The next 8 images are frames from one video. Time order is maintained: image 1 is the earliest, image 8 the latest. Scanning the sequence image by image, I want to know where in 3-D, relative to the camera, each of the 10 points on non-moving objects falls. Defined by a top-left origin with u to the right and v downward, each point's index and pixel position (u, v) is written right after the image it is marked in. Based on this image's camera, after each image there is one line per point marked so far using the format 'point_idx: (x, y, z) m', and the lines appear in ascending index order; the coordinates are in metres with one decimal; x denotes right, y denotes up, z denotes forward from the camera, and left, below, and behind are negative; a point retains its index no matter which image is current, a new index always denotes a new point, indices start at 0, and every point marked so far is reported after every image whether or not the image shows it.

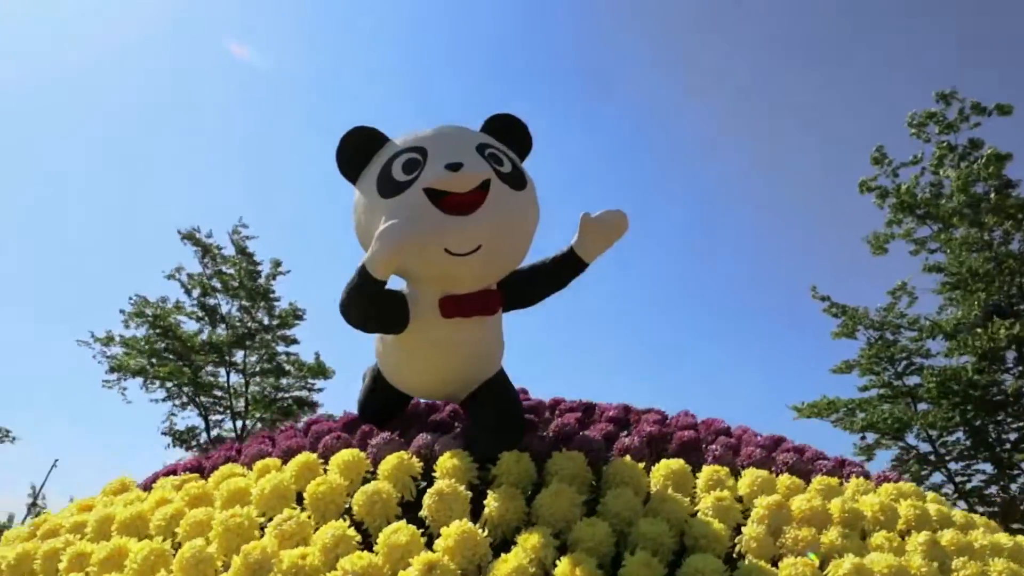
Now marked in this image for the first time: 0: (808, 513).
0: (+1.1, -0.8, +2.5) m
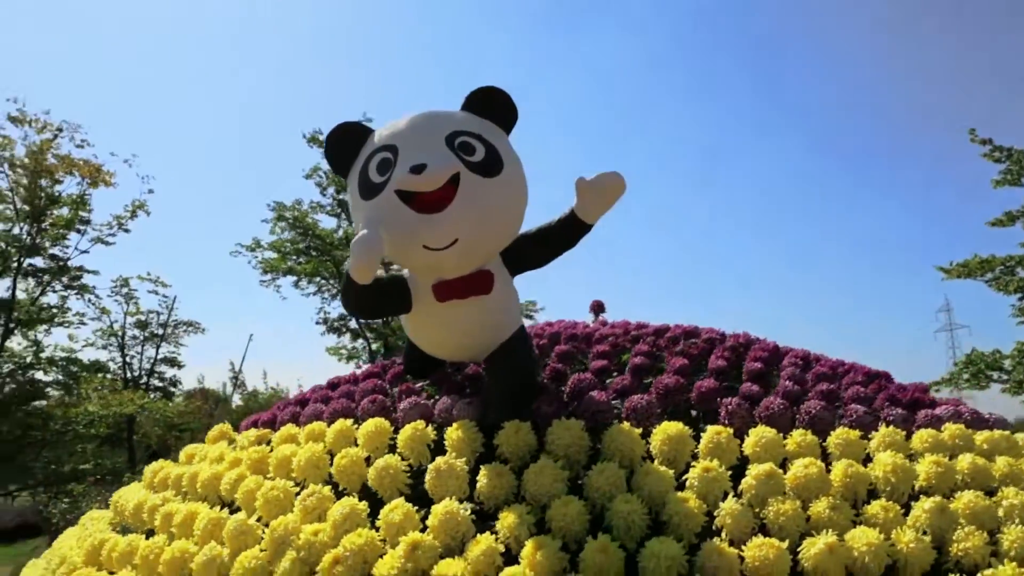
0: (+1.0, -0.7, +2.5) m
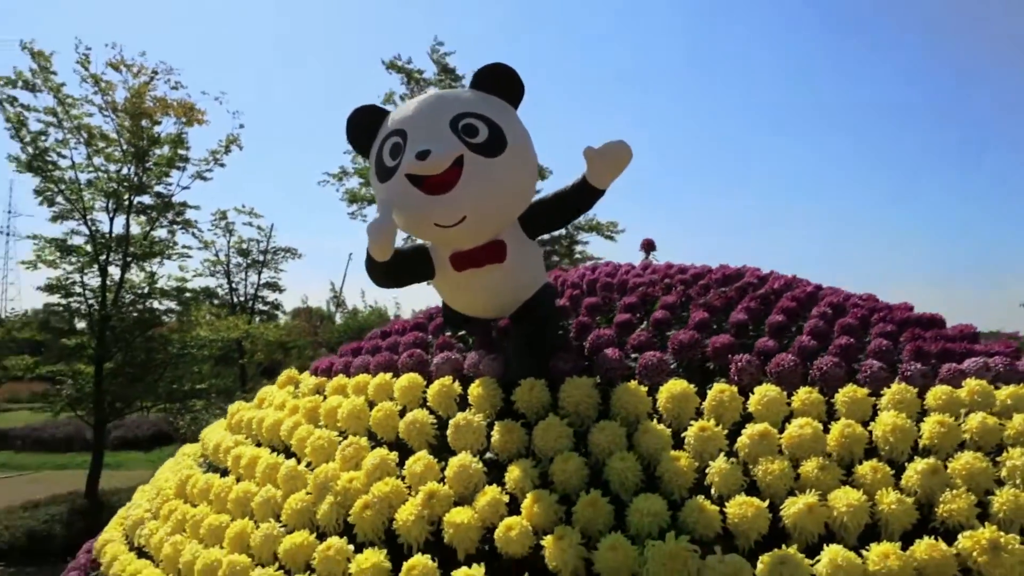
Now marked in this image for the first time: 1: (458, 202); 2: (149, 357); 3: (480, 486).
0: (+1.1, -0.6, +2.6) m
1: (-0.2, +0.3, +2.7) m
2: (-6.4, -1.2, +12.7) m
3: (-0.1, -0.7, +2.6) m
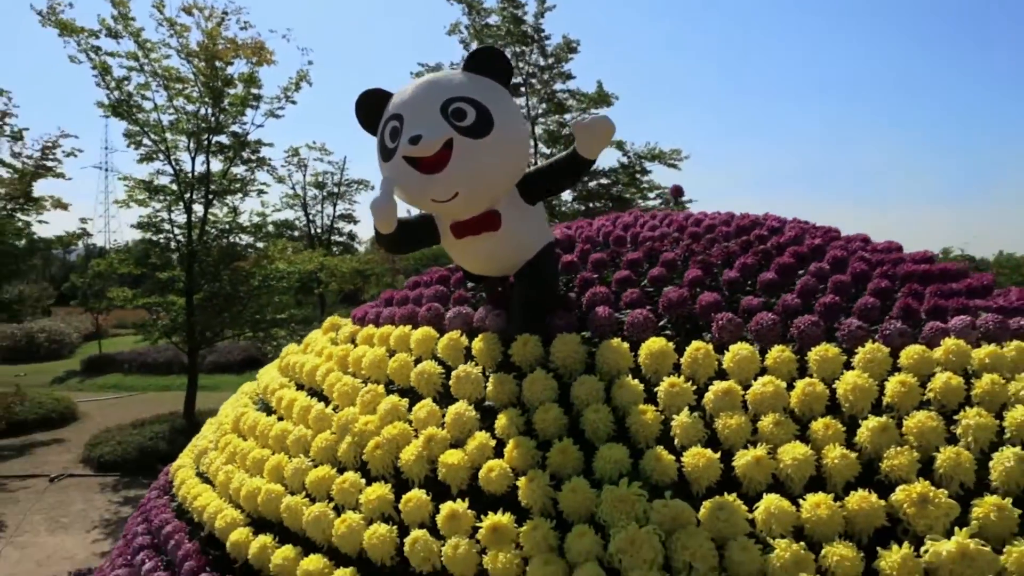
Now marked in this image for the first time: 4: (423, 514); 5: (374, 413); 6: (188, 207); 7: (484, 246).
0: (+1.0, -0.4, +2.8) m
1: (-0.3, +0.5, +3.0) m
2: (-5.3, 0.0, +13.6) m
3: (-0.2, -0.6, +3.0) m
4: (-0.3, -0.9, +2.8) m
5: (-0.7, -0.6, +3.4) m
6: (-7.5, +2.0, +16.5) m
7: (-0.1, +0.2, +3.3) m
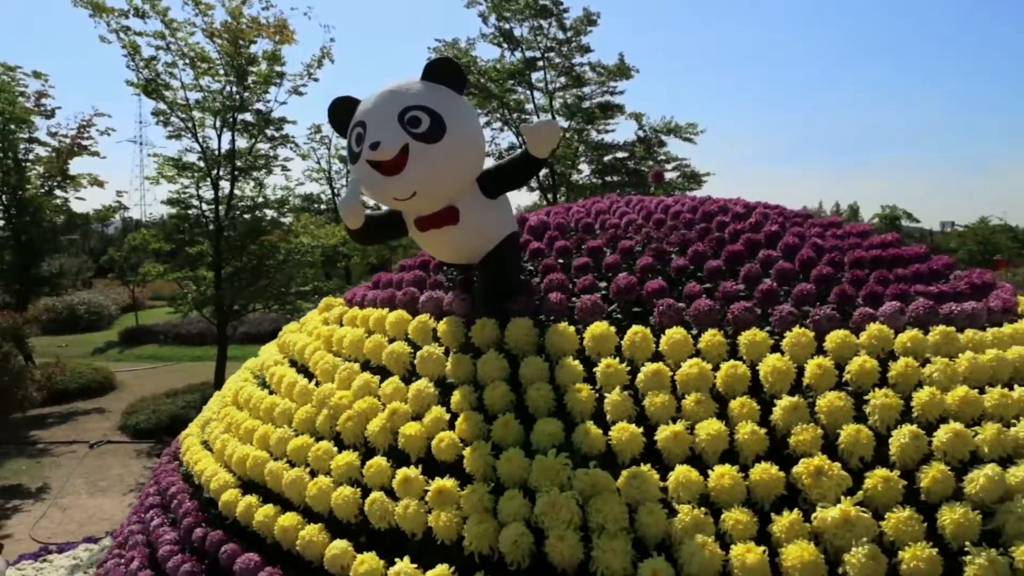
0: (+0.8, -0.4, +3.1) m
1: (-0.5, +0.5, +3.3) m
2: (-5.1, +0.5, +14.2) m
3: (-0.4, -0.6, +3.4) m
4: (-0.6, -0.8, +3.1) m
5: (-0.9, -0.5, +3.7) m
6: (-7.2, +2.6, +17.0) m
7: (-0.4, +0.3, +3.6) m
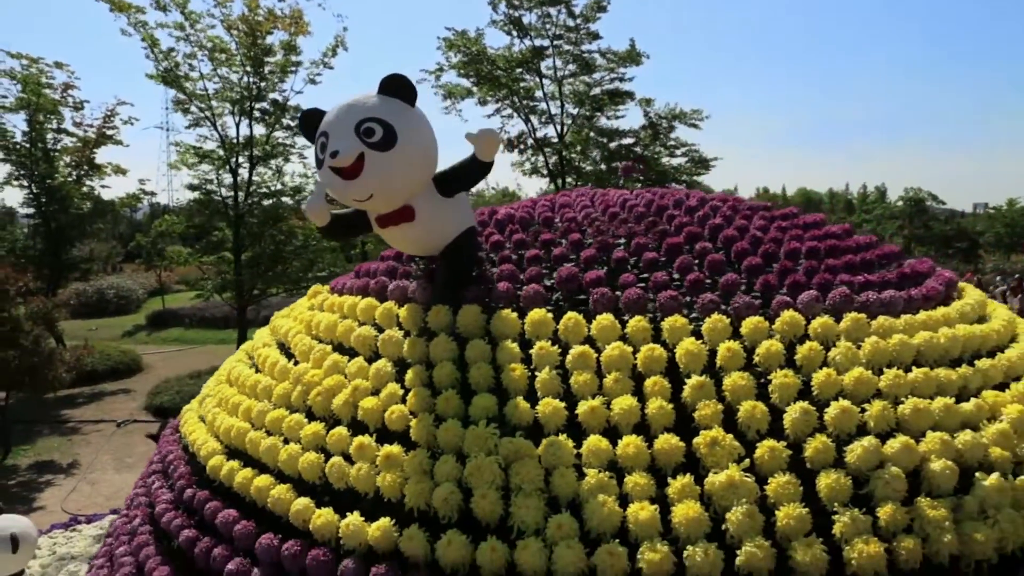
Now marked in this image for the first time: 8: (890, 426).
0: (+0.5, -0.4, +3.5) m
1: (-0.8, +0.6, +3.7) m
2: (-5.0, +0.8, +14.7) m
3: (-0.7, -0.5, +3.8) m
4: (-0.9, -0.8, +3.6) m
5: (-1.1, -0.5, +4.2) m
6: (-7.0, +2.9, +17.6) m
7: (-0.6, +0.3, +4.1) m
8: (+1.8, -0.7, +3.3) m
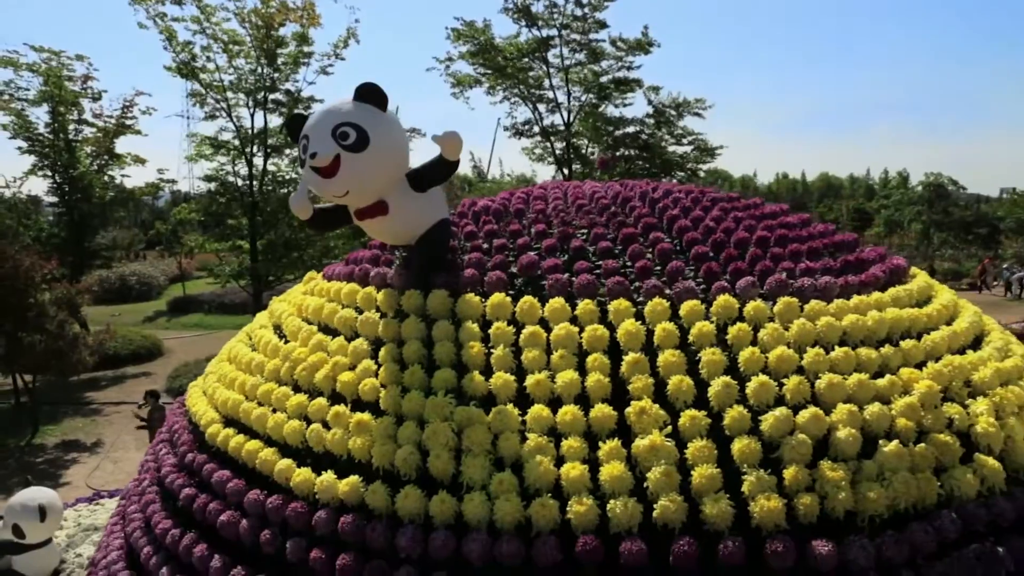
0: (+0.3, -0.3, +4.0) m
1: (-1.0, +0.6, +4.2) m
2: (-4.9, +1.1, +15.3) m
3: (-0.9, -0.4, +4.3) m
4: (-1.1, -0.7, +4.0) m
5: (-1.4, -0.4, +4.6) m
6: (-6.9, +3.3, +18.1) m
7: (-0.8, +0.4, +4.5) m
8: (+1.5, -0.6, +3.7) m
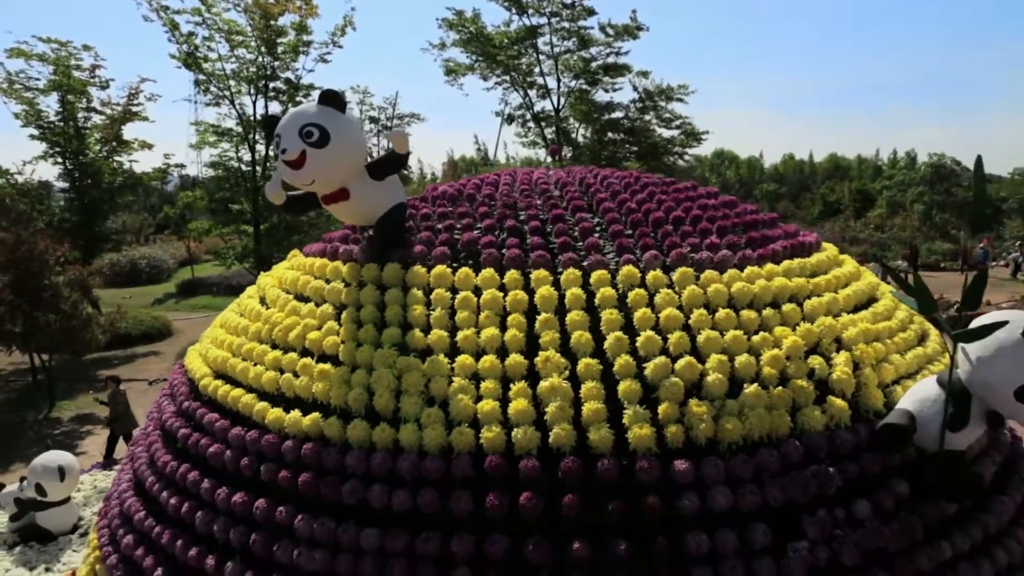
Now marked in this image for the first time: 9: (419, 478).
0: (-0.2, -0.1, +4.8) m
1: (-1.4, +0.8, +5.0) m
2: (-5.2, +1.5, +16.1) m
3: (-1.3, -0.3, +5.1) m
4: (-1.5, -0.5, +4.9) m
5: (-1.8, -0.2, +5.5) m
6: (-7.2, +3.8, +18.9) m
7: (-1.3, +0.6, +5.3) m
8: (+1.1, -0.4, +4.5) m
9: (-0.5, -1.1, +4.1) m
